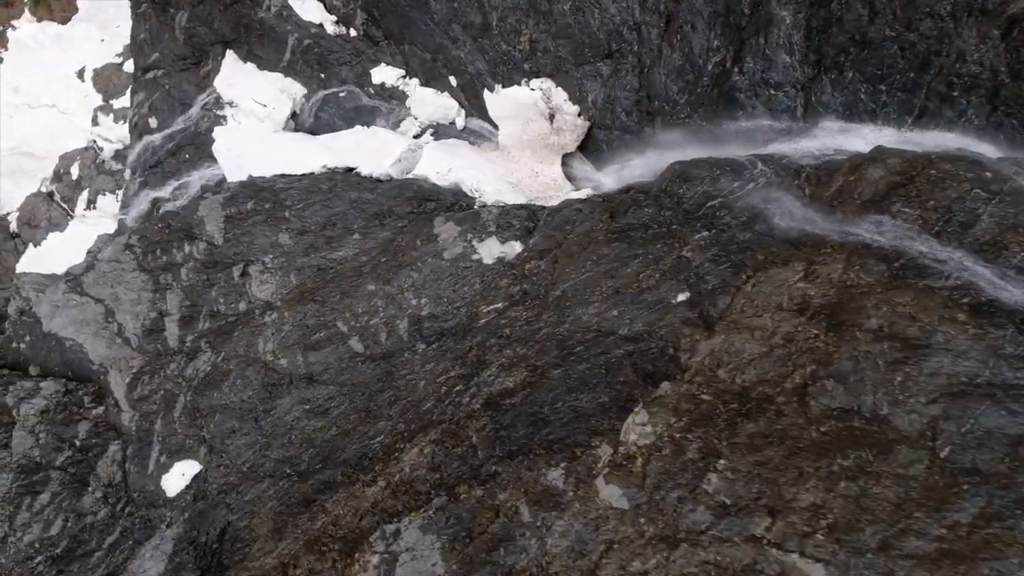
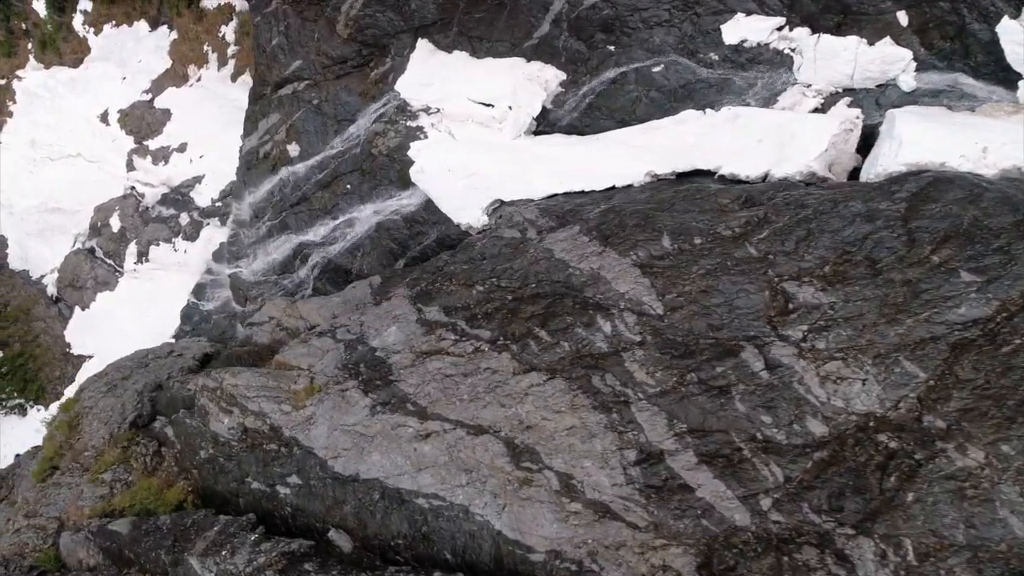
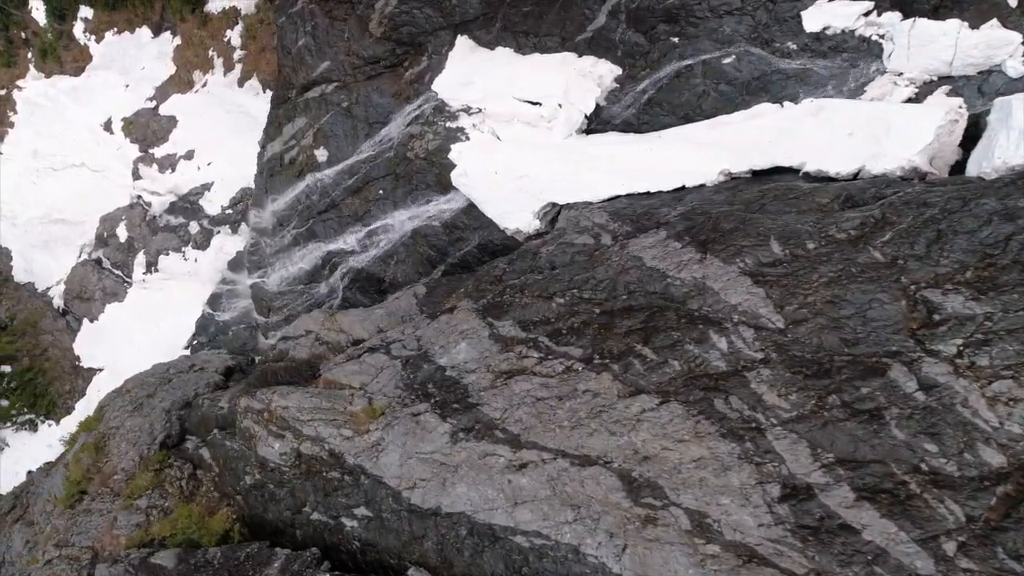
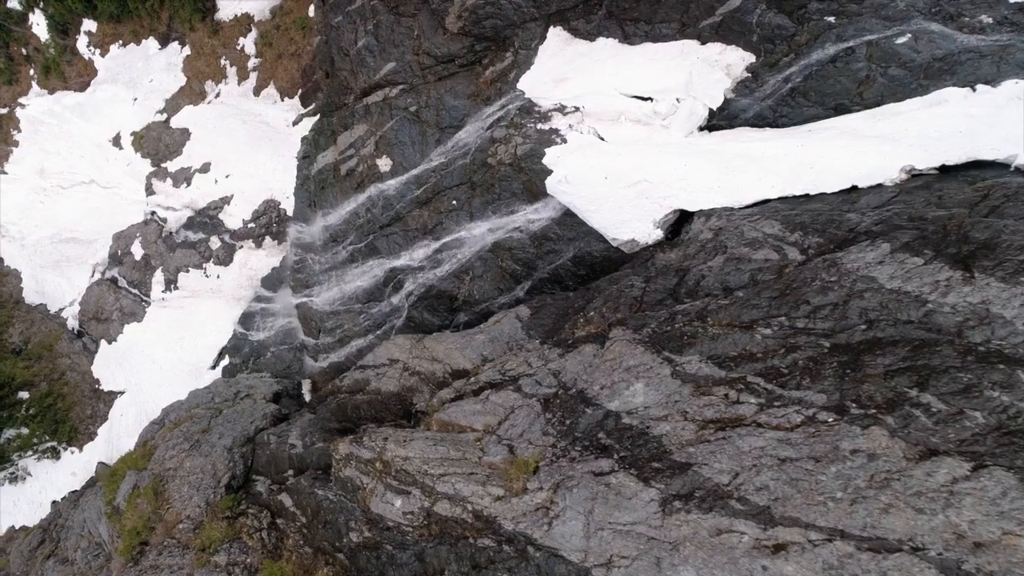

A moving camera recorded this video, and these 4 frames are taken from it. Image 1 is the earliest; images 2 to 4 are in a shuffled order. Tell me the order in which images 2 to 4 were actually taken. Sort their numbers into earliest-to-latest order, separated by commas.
2, 3, 4
